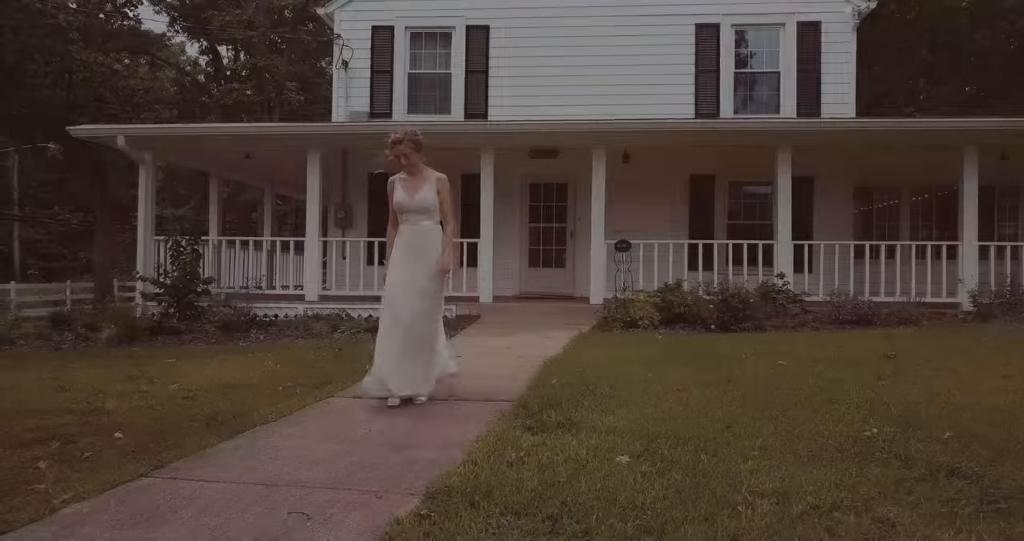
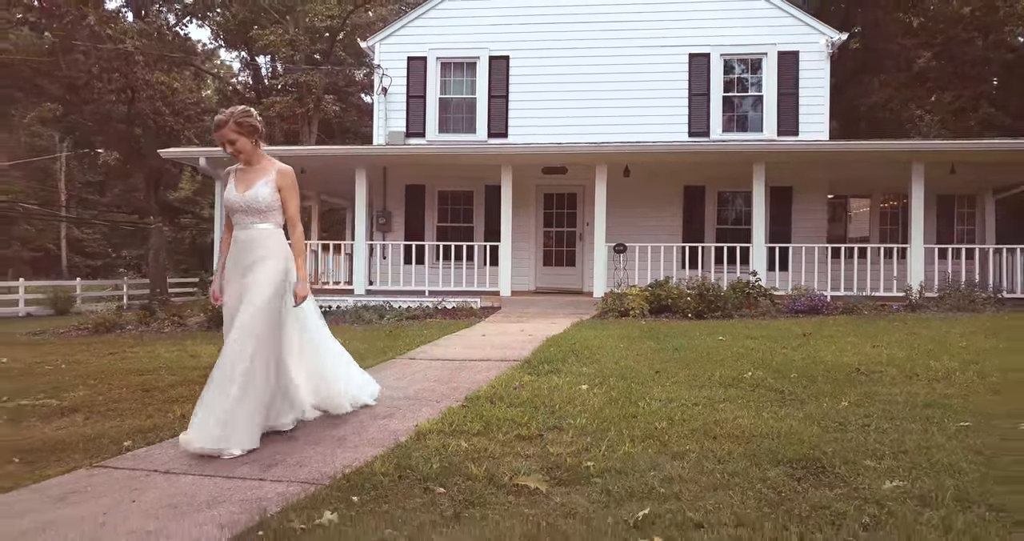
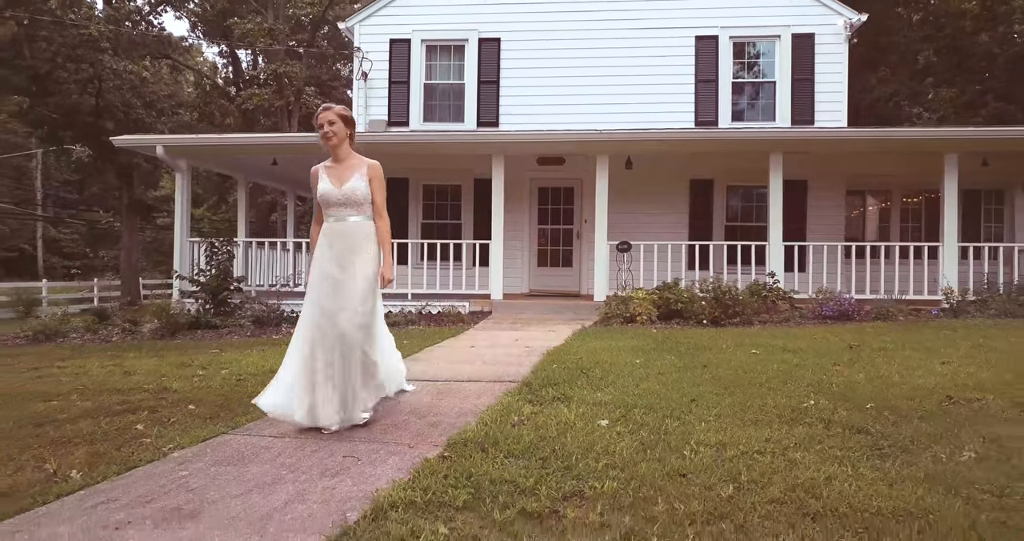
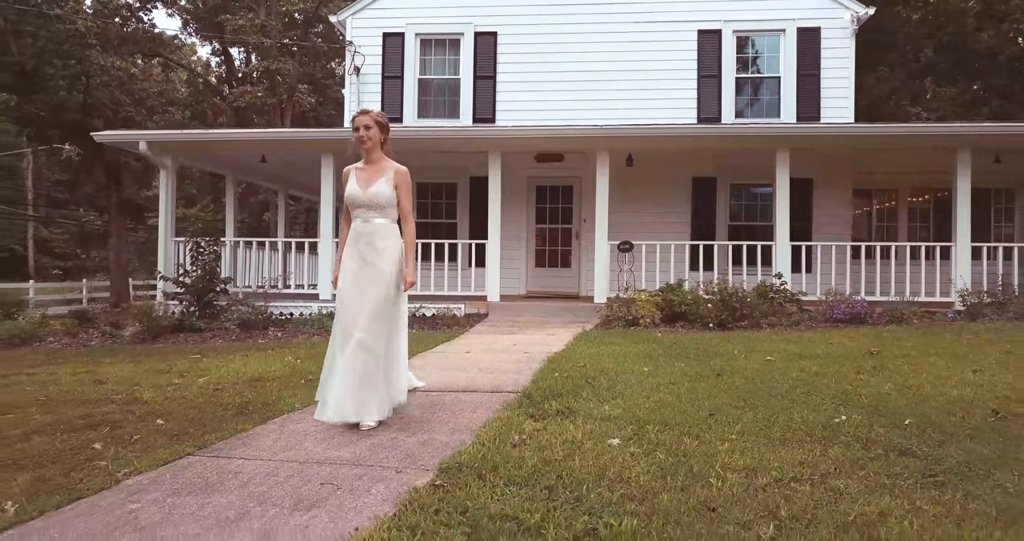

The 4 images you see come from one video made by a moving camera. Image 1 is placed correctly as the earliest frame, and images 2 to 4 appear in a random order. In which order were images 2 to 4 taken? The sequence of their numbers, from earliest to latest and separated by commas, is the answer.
4, 3, 2
